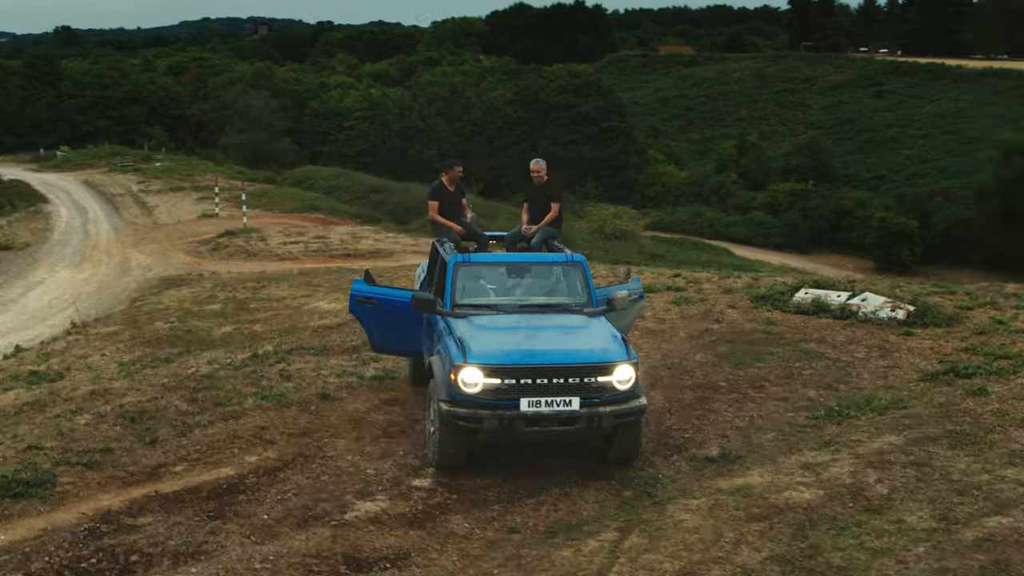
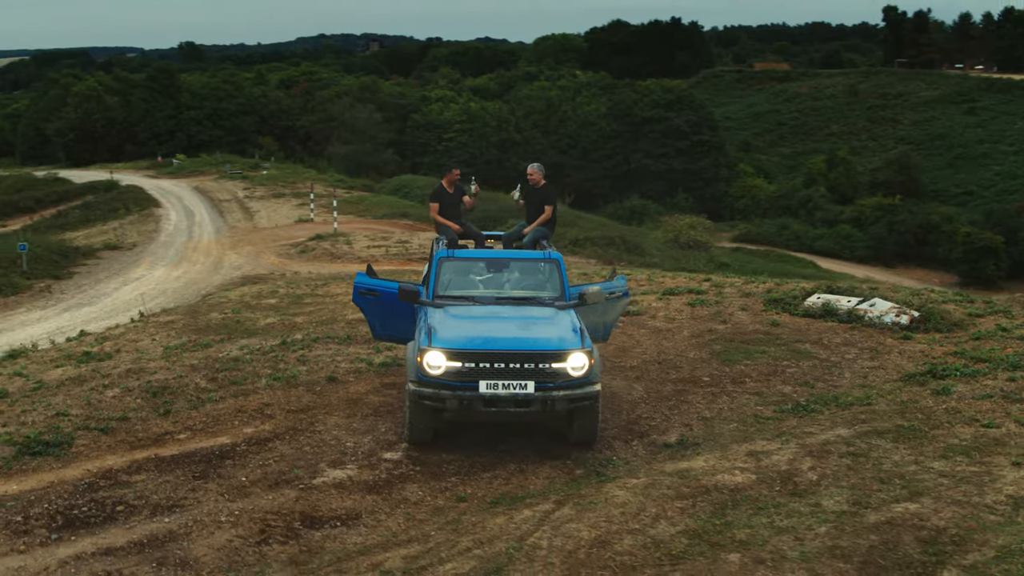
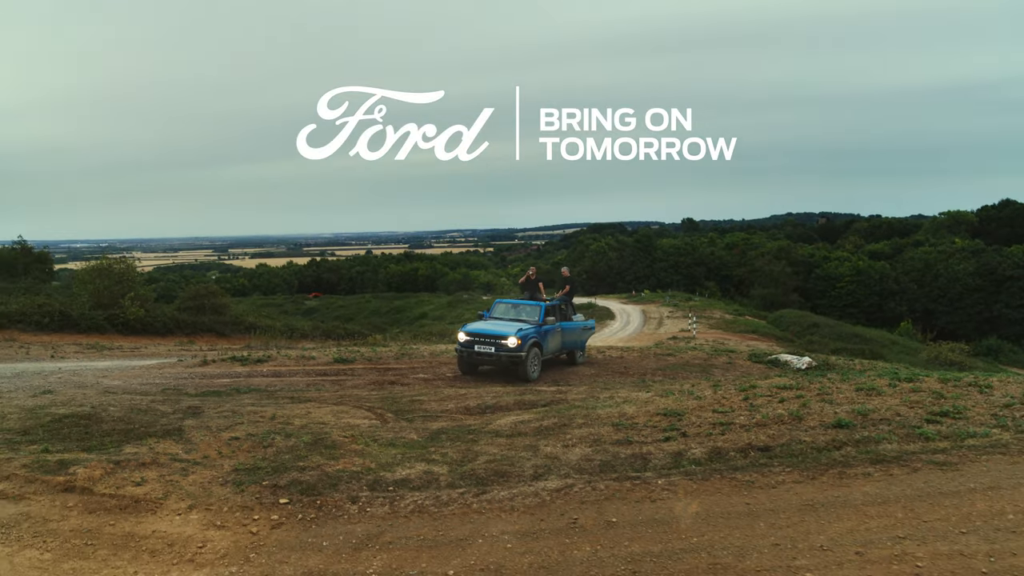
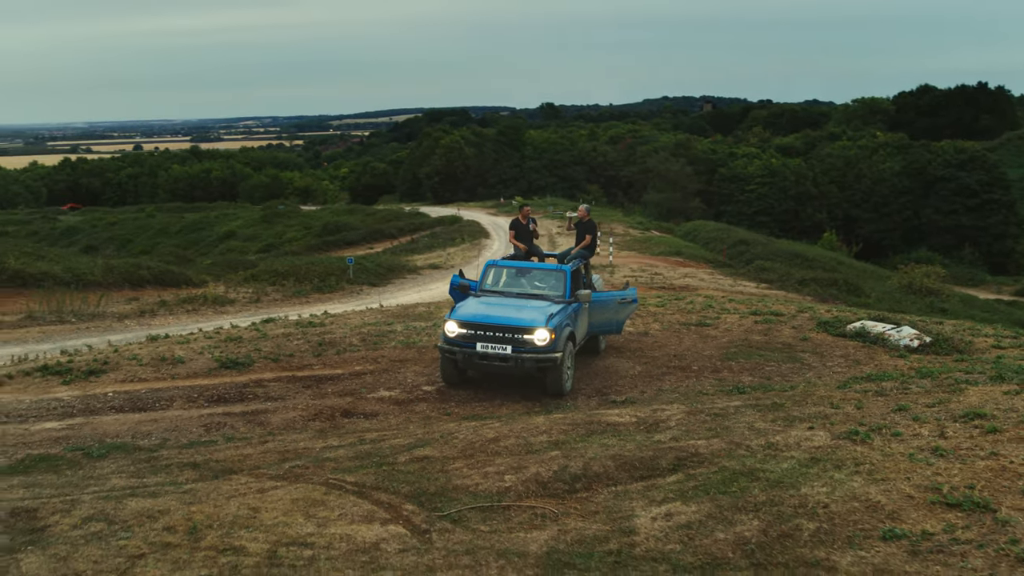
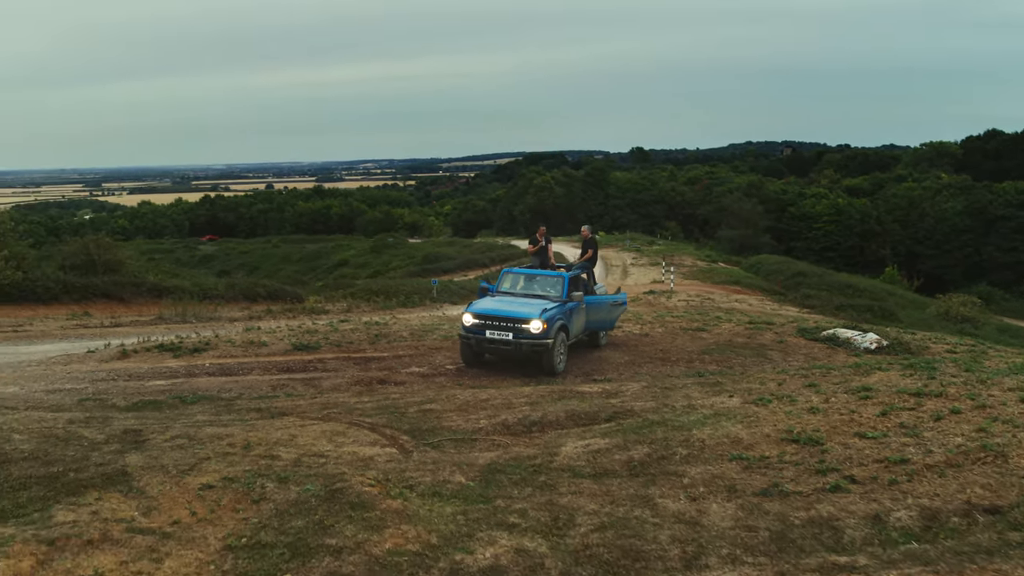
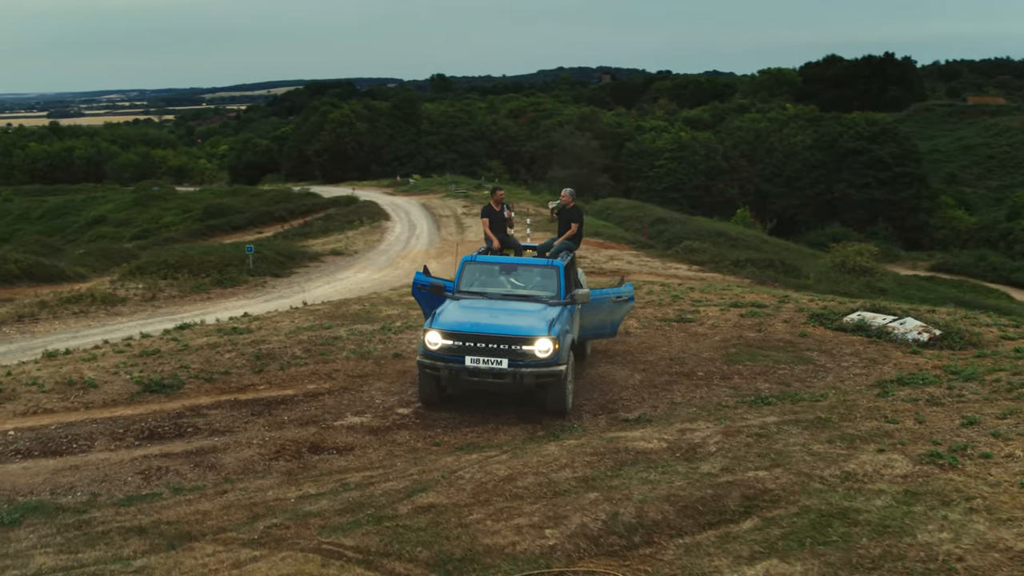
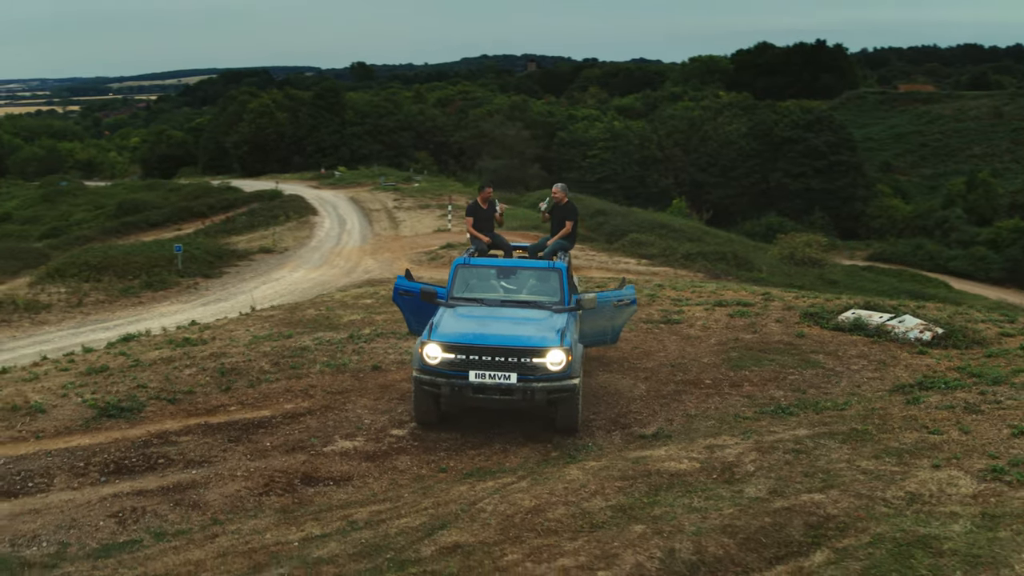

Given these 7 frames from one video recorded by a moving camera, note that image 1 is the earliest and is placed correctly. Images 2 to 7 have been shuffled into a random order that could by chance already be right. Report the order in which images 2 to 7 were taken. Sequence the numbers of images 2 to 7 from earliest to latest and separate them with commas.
2, 7, 6, 4, 5, 3
